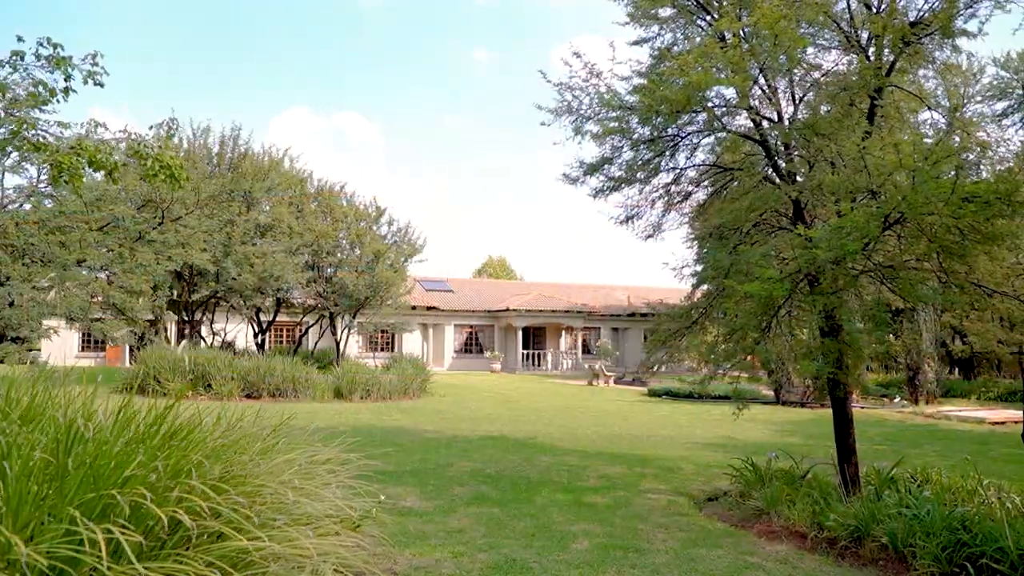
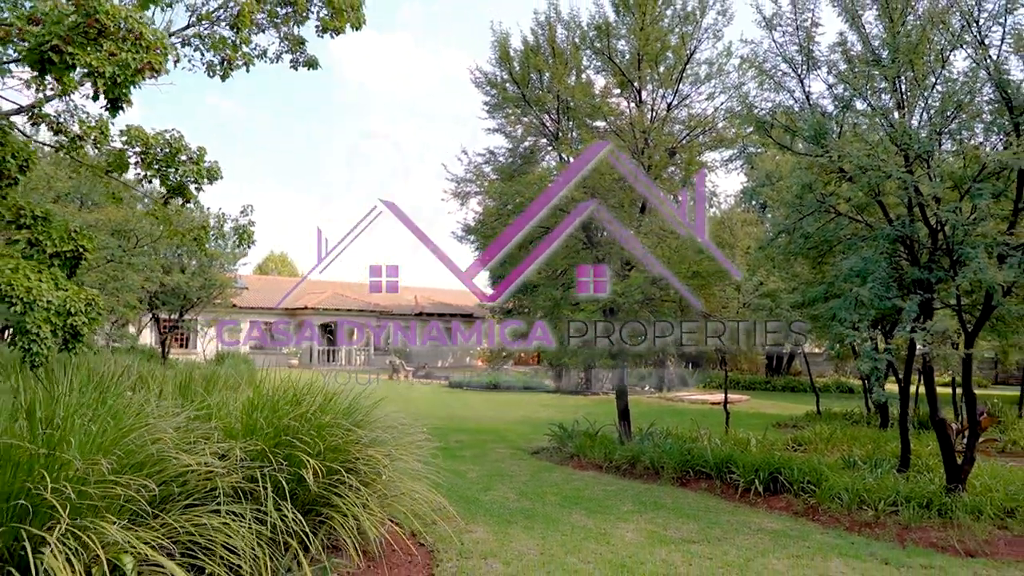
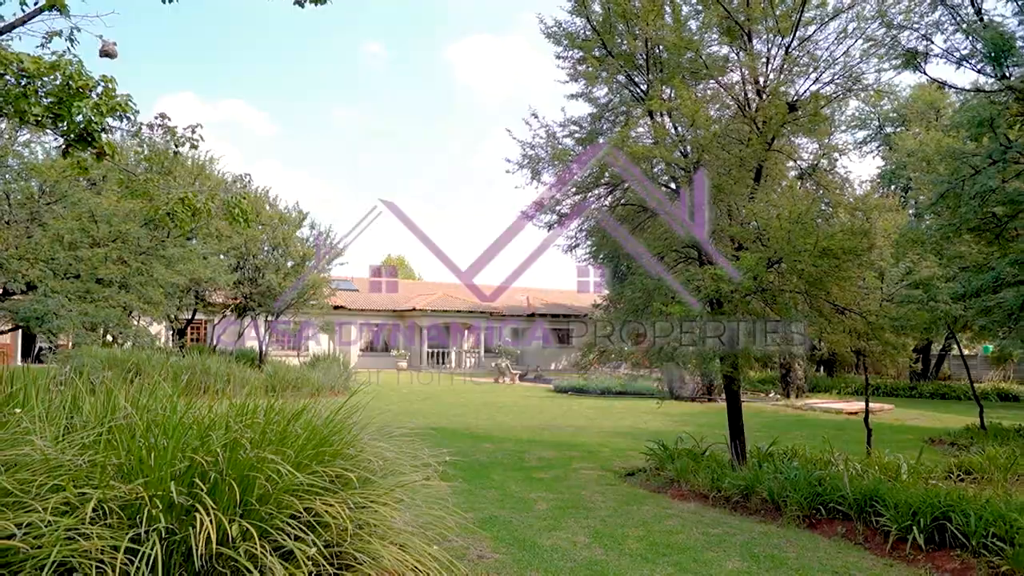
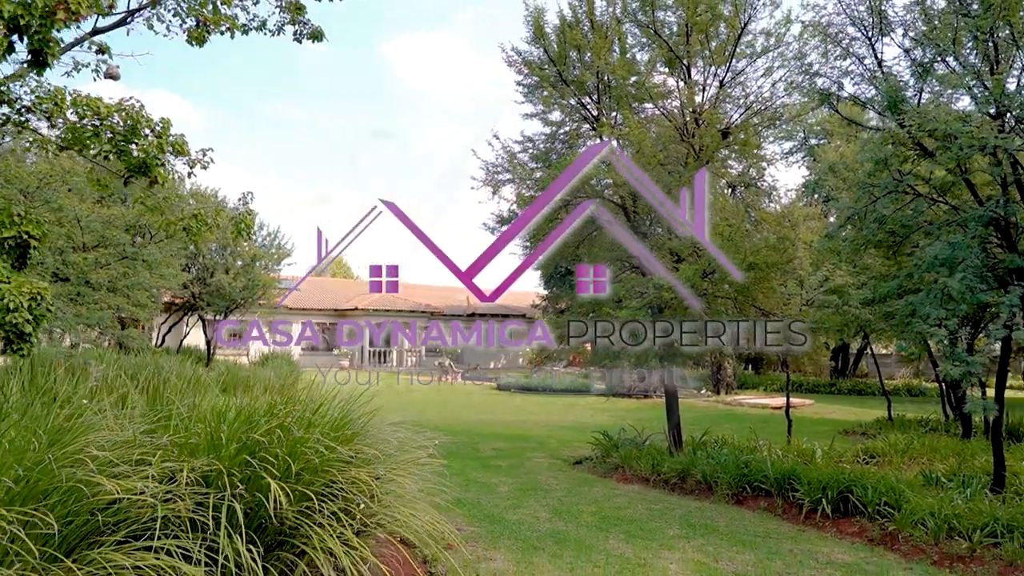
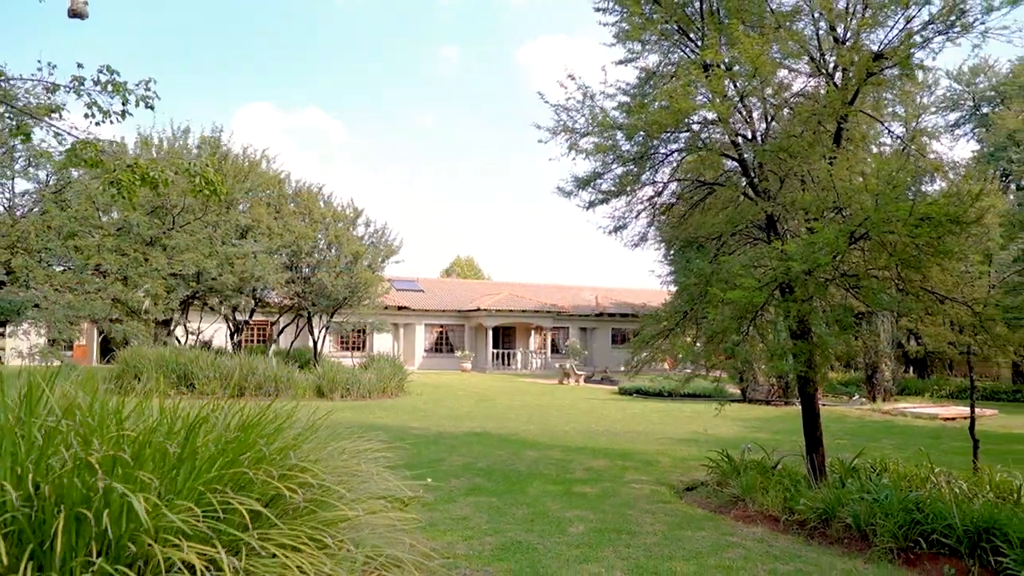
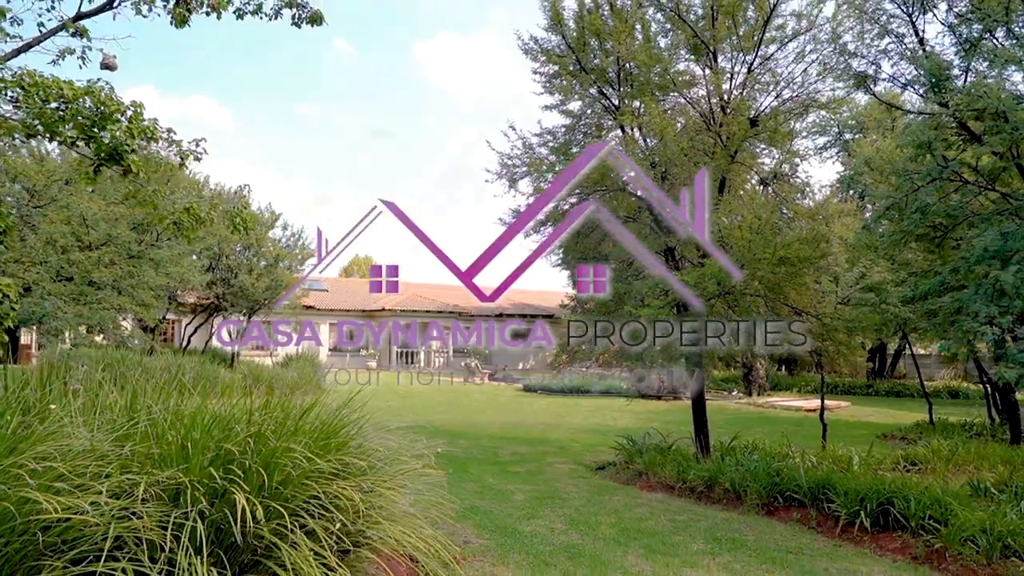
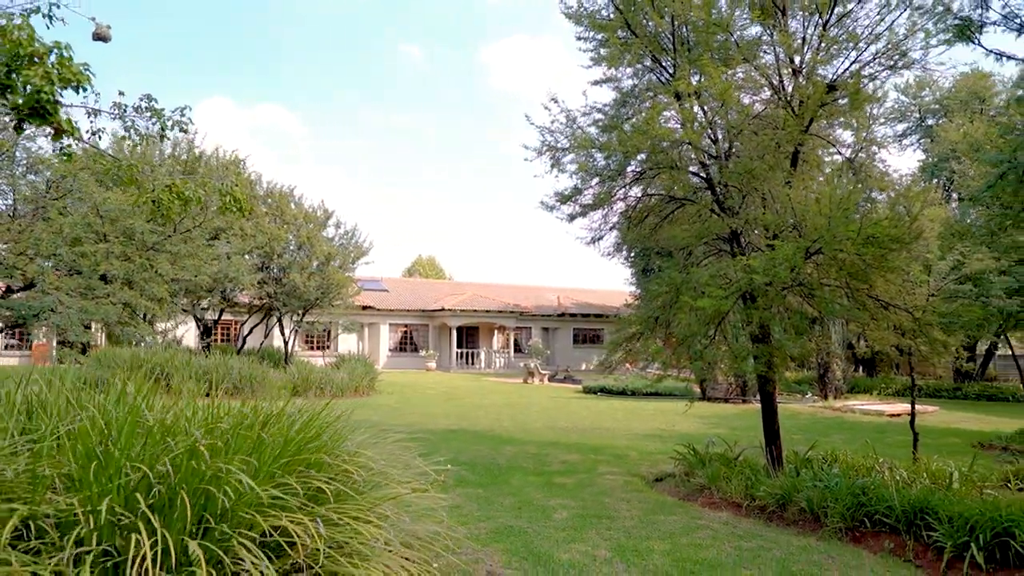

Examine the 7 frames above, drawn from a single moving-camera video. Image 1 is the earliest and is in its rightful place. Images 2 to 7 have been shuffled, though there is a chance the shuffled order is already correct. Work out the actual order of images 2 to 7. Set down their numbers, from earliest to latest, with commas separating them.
5, 7, 3, 6, 4, 2
